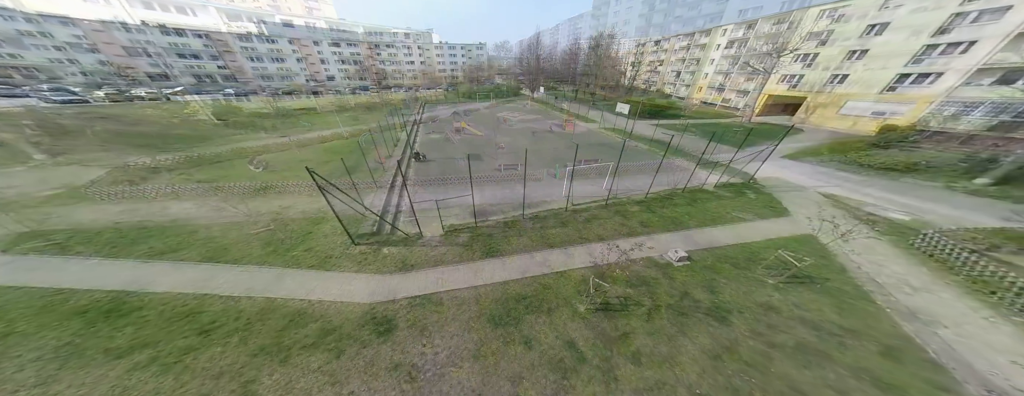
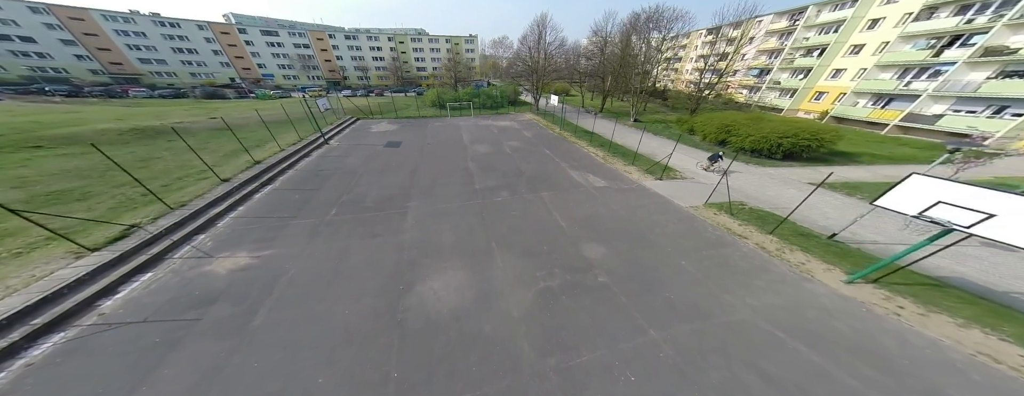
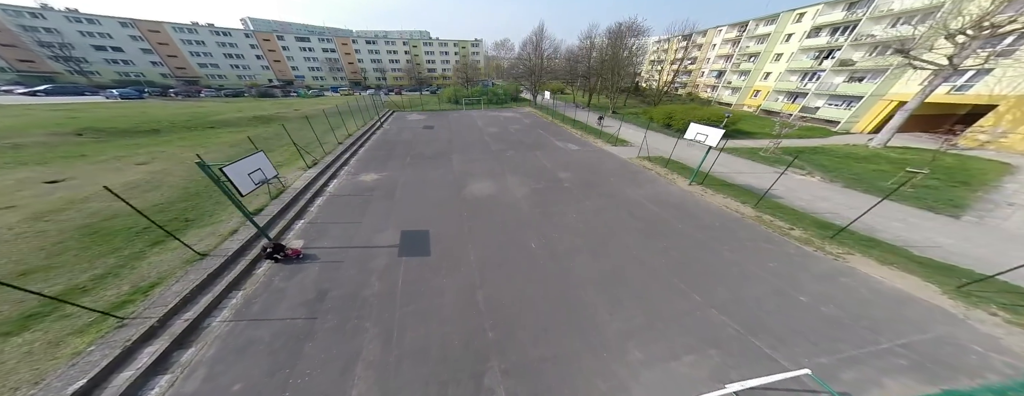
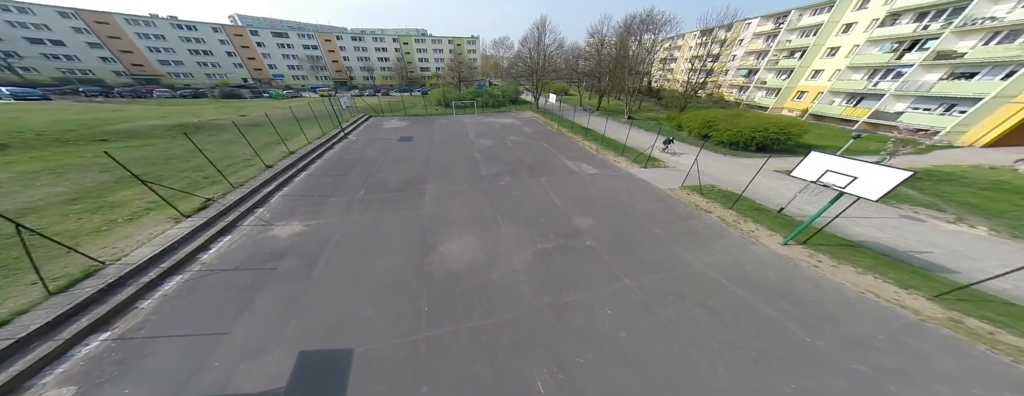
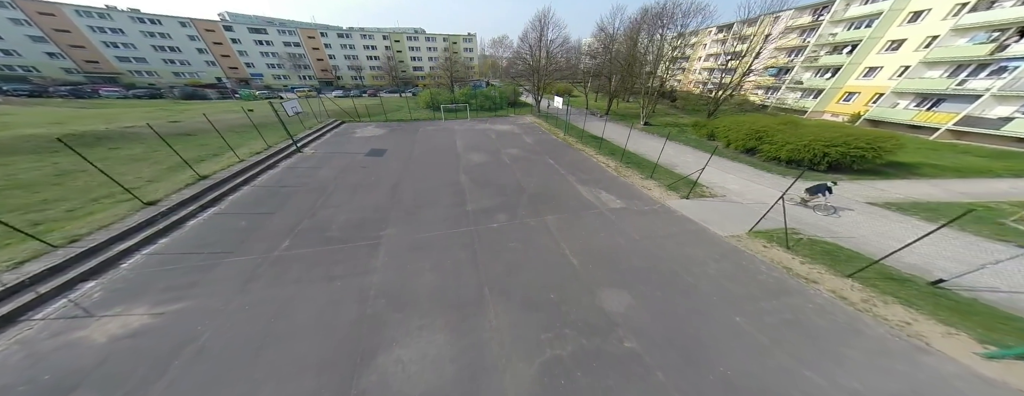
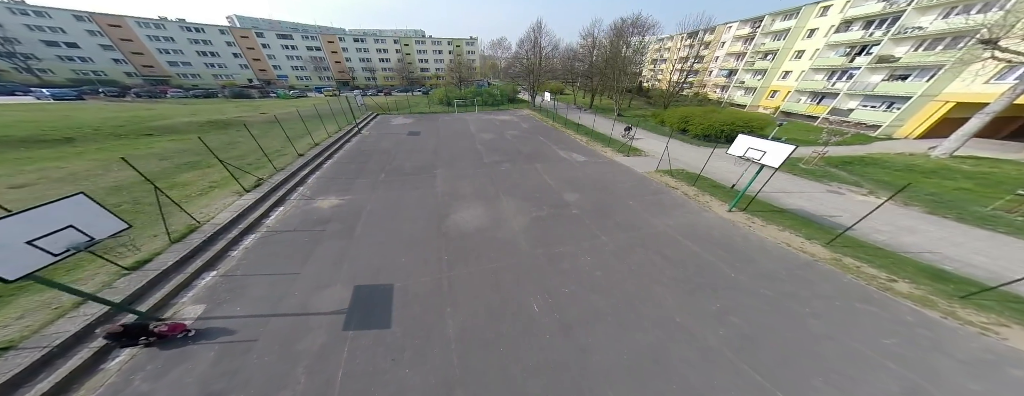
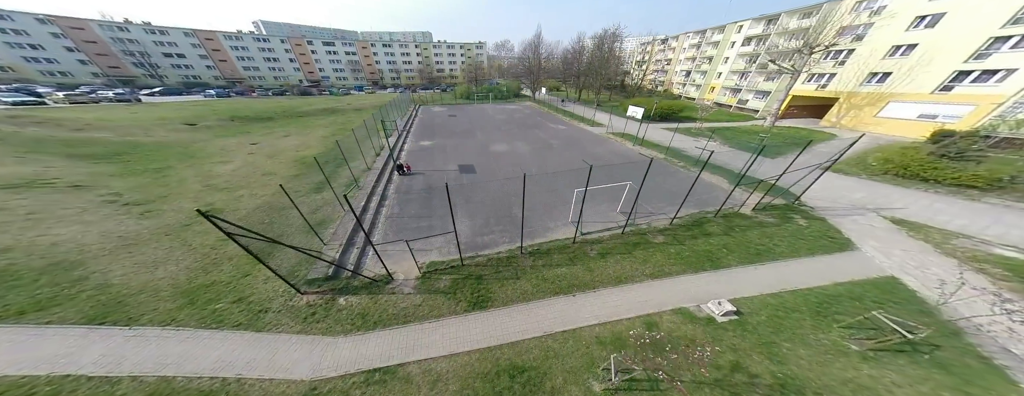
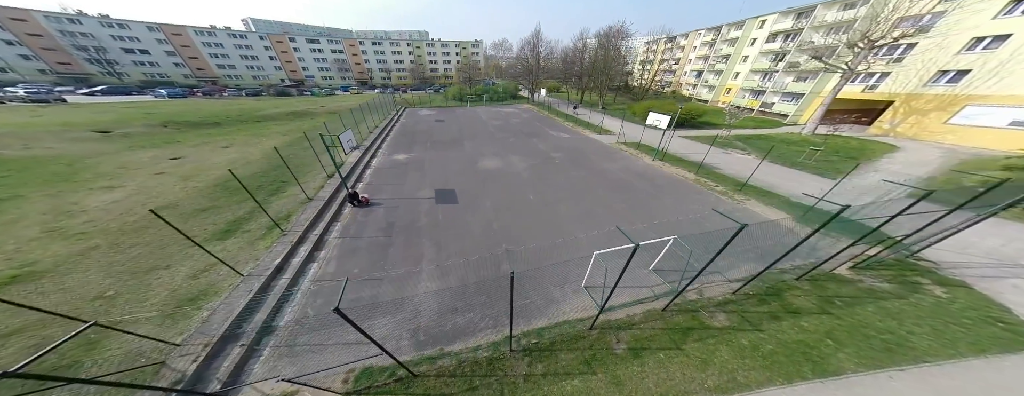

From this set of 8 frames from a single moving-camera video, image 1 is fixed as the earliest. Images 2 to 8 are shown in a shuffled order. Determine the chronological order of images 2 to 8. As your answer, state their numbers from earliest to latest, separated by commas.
7, 8, 3, 6, 4, 2, 5
